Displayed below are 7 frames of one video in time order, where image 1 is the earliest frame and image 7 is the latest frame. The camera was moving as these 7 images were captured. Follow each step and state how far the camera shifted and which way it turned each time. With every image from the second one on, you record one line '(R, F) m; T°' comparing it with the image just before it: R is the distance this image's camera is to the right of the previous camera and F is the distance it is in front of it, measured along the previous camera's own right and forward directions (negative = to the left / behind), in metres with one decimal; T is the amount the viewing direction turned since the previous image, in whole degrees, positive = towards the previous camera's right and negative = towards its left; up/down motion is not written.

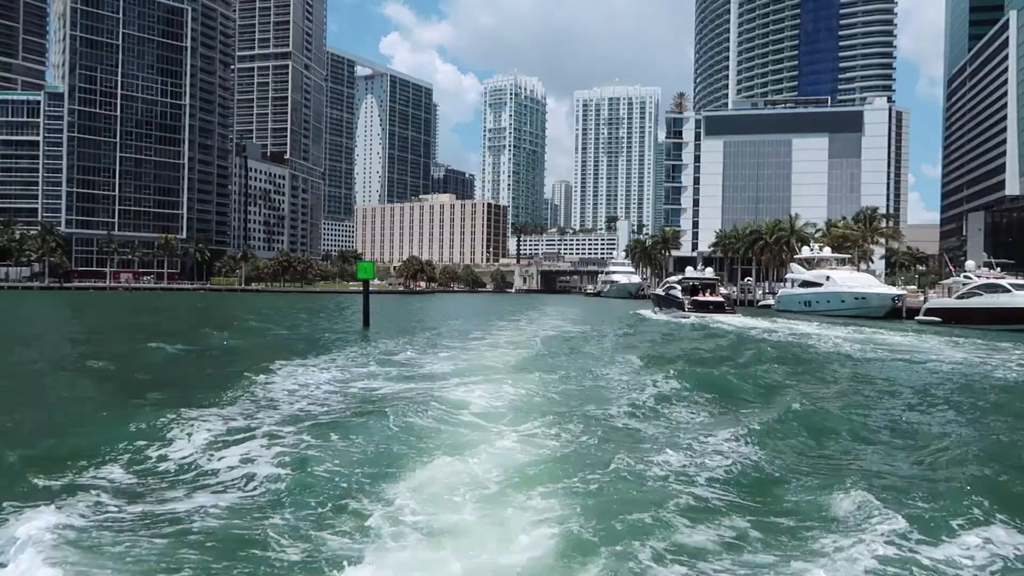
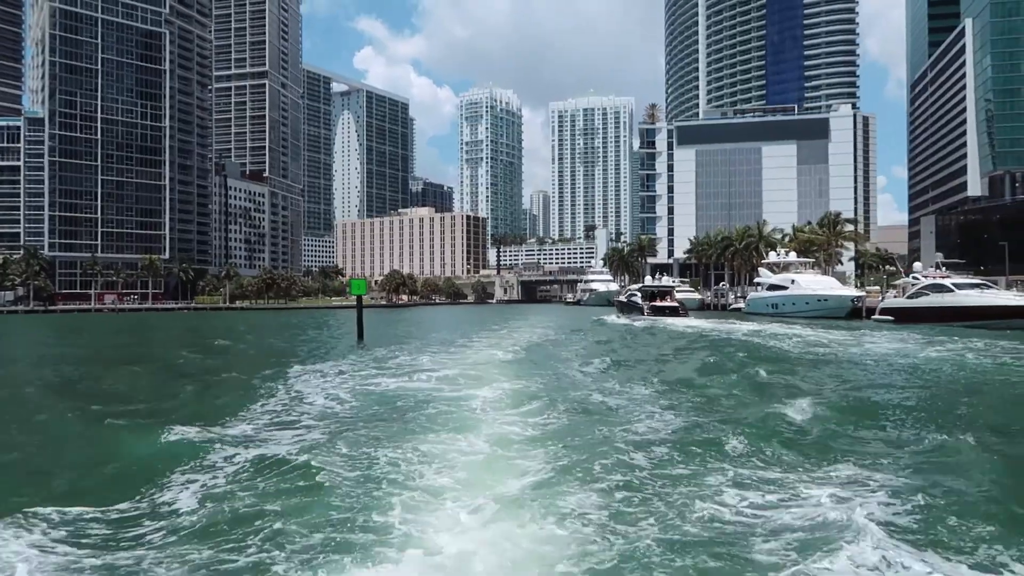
(0.0, -1.3) m; +2°
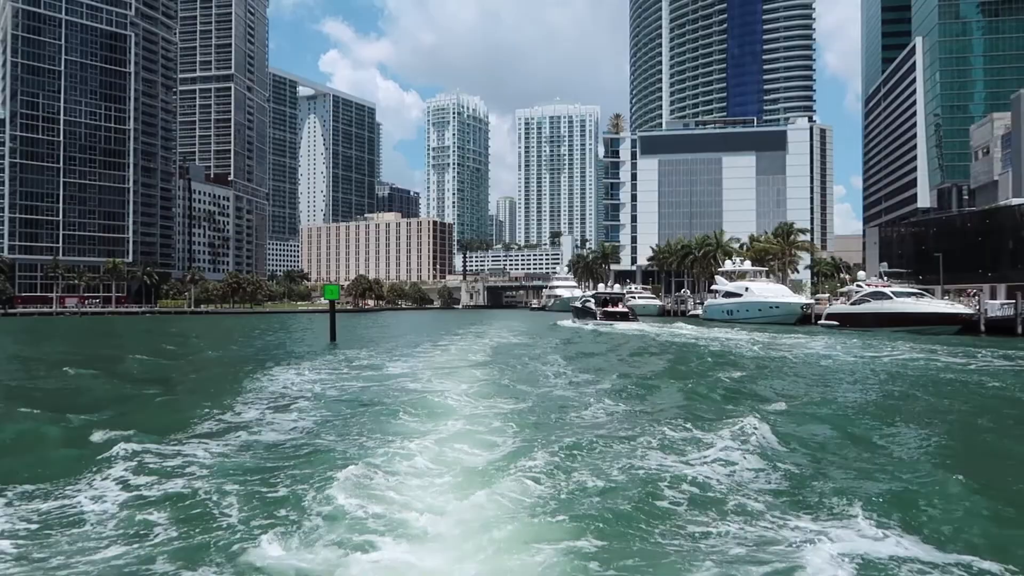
(0.0, -0.9) m; +3°
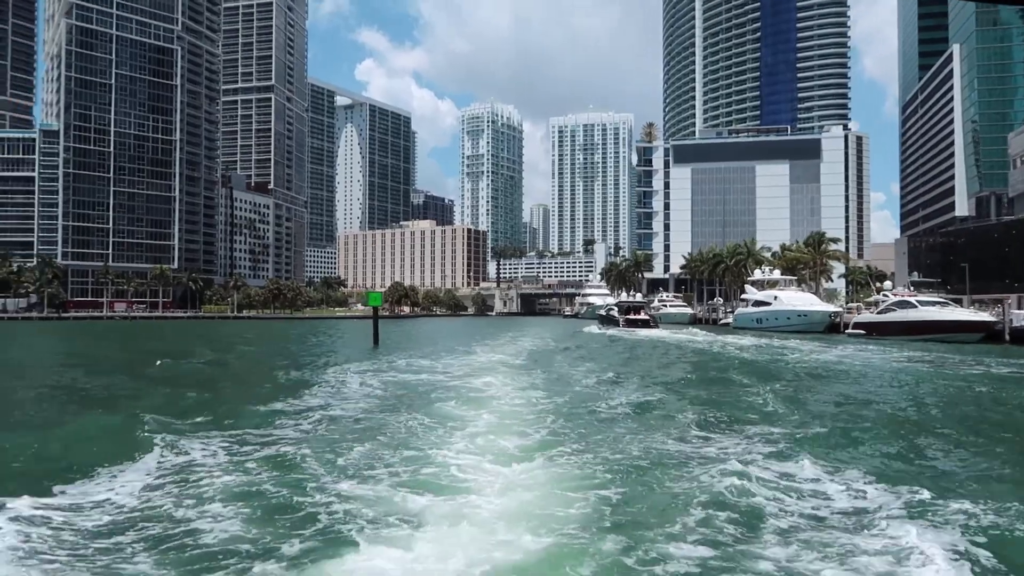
(0.0, -1.1) m; -3°
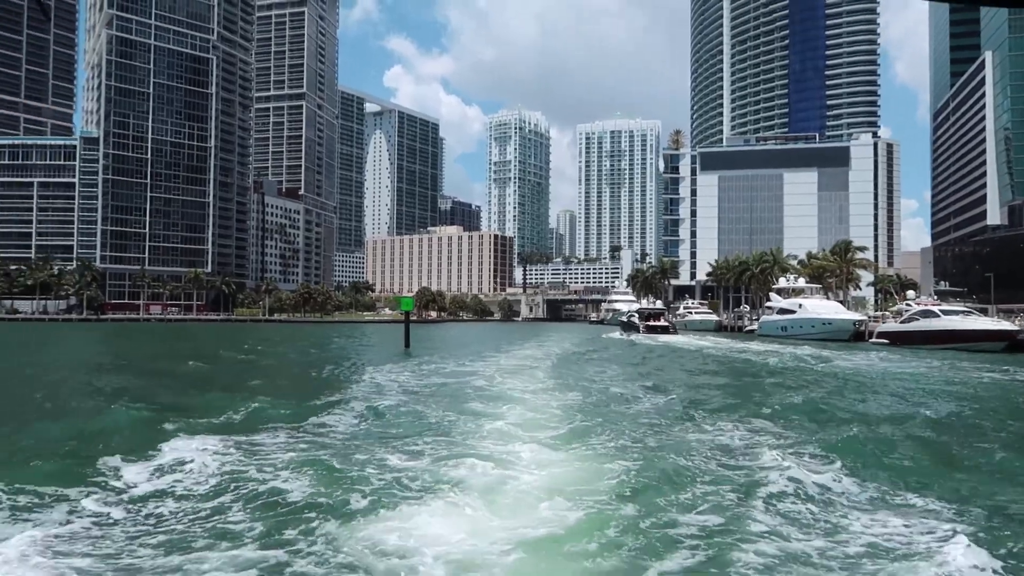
(0.0, -0.7) m; -2°
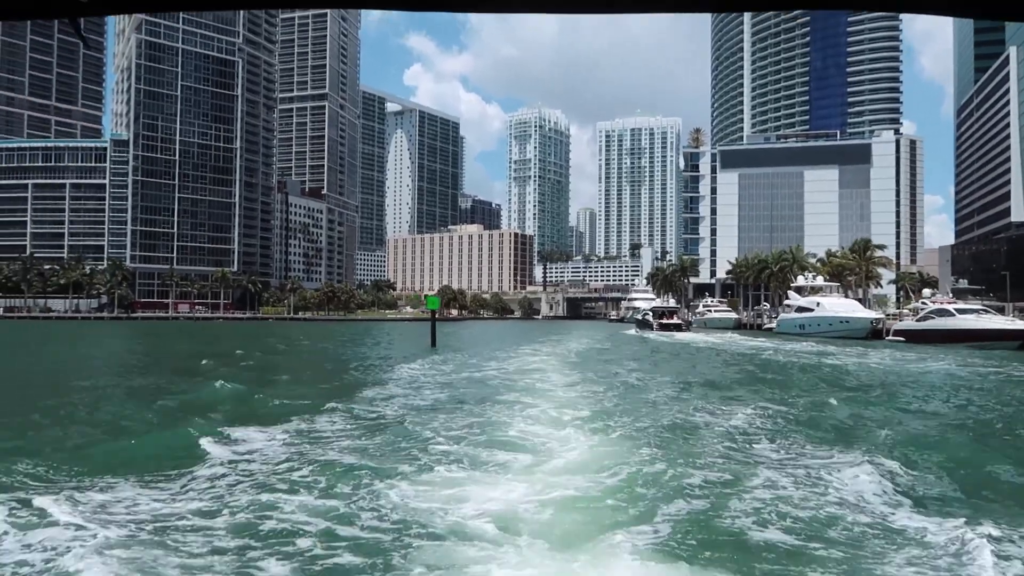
(0.0, -0.8) m; -2°
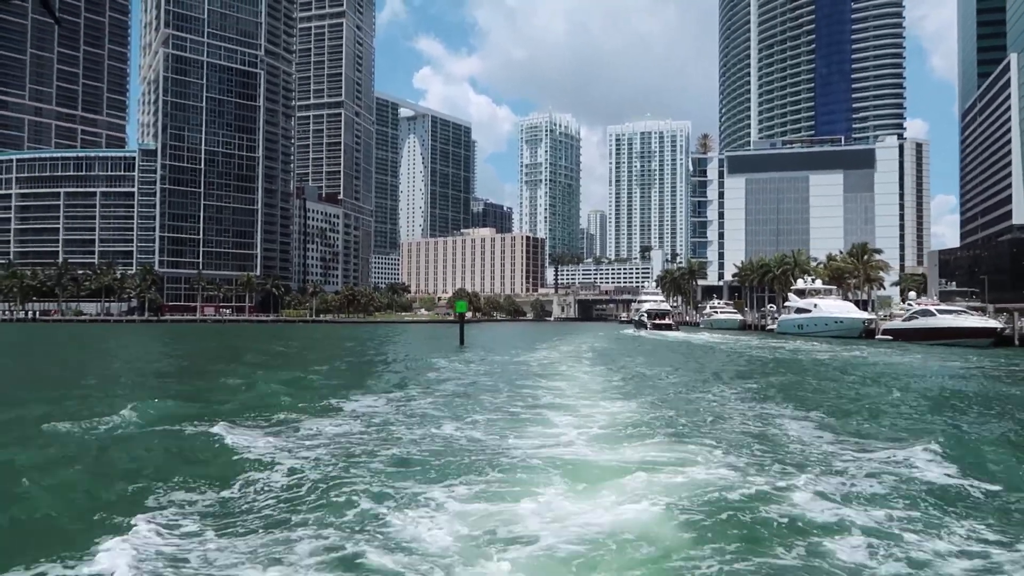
(-0.3, -2.6) m; -1°
